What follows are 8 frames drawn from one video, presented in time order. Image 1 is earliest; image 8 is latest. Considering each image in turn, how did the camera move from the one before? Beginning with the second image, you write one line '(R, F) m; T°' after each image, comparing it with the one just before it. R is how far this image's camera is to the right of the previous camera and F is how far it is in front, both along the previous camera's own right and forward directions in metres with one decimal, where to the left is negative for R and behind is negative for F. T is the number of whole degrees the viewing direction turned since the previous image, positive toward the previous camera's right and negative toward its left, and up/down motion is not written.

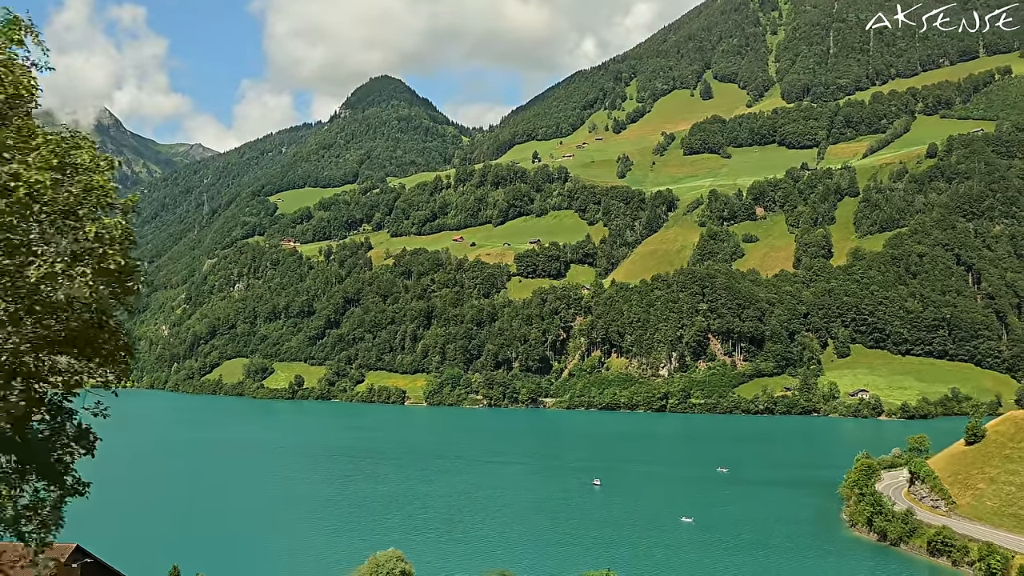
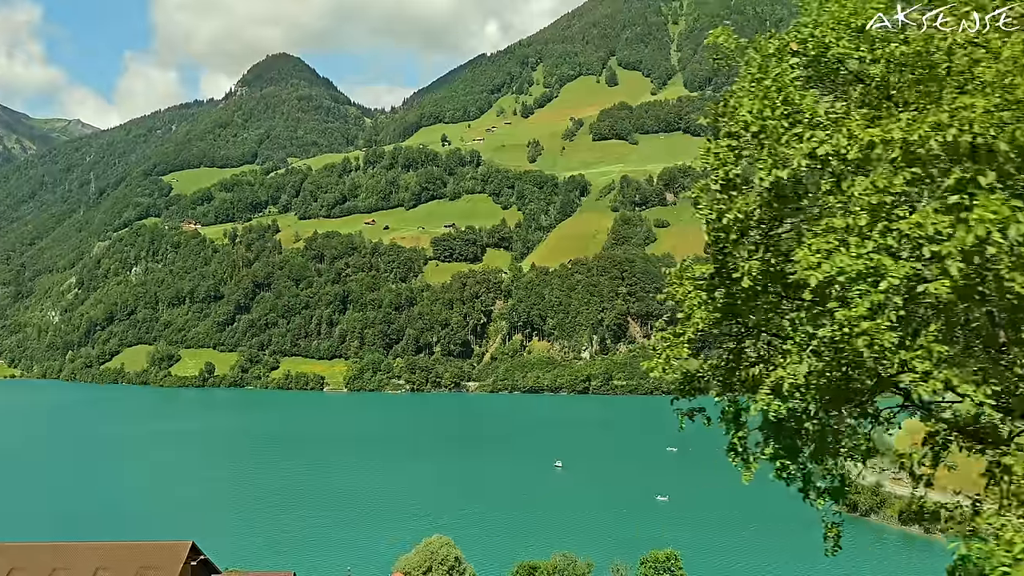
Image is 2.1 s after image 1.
(-9.1, +1.0) m; +7°
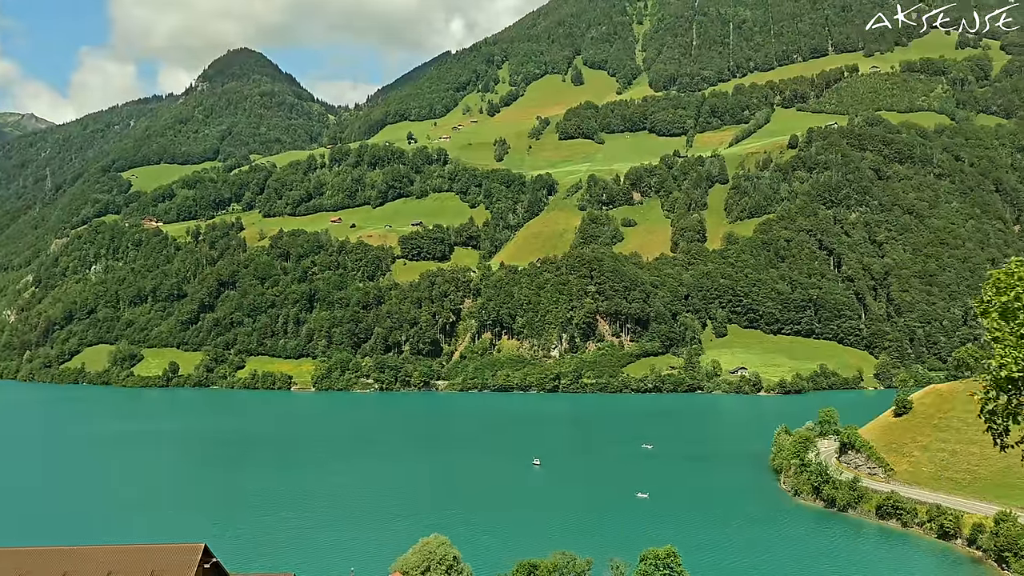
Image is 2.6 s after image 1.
(-2.1, 0.0) m; +2°
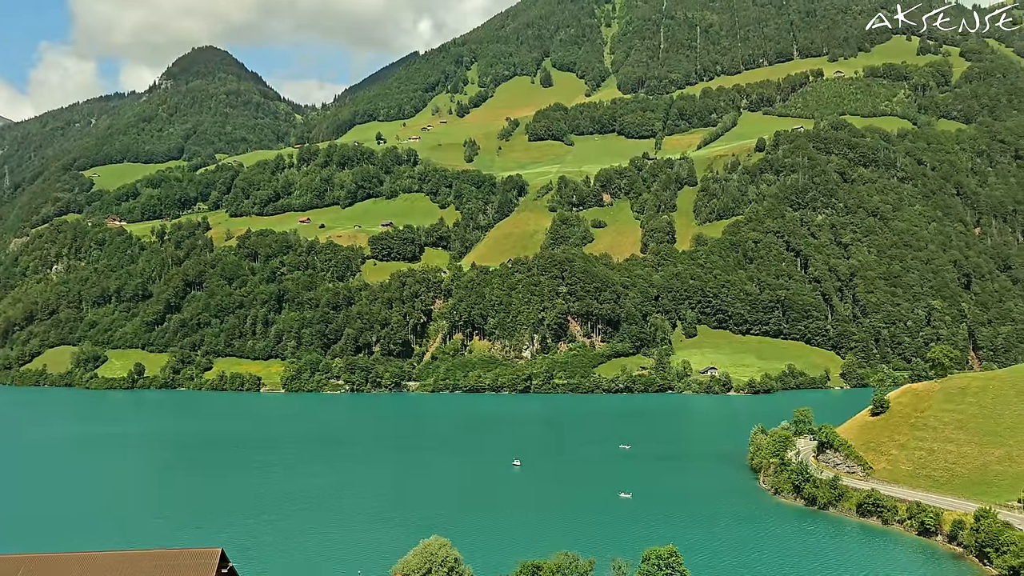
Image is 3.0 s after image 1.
(-1.8, +0.4) m; +2°
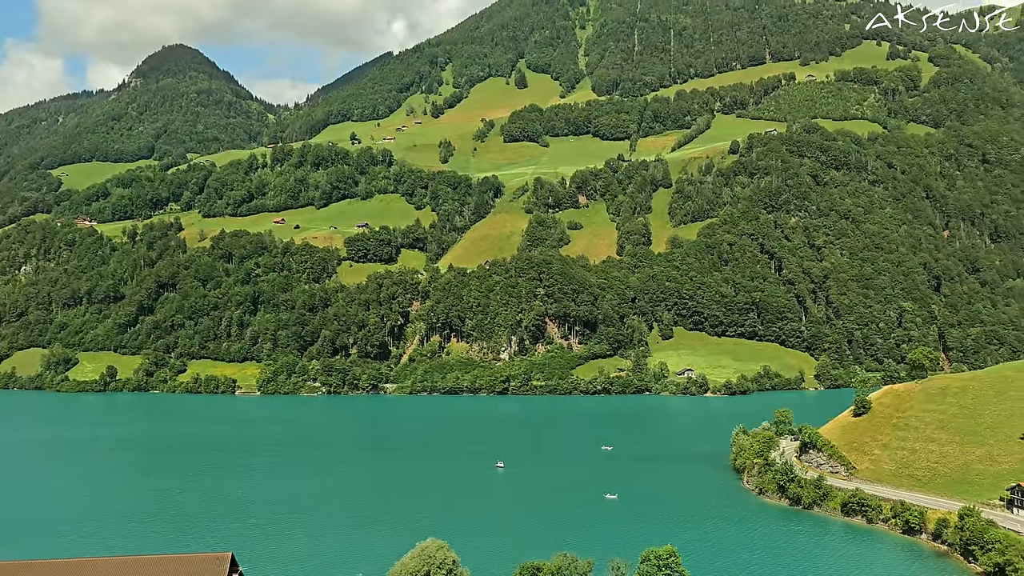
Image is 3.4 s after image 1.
(-1.8, -0.3) m; +2°
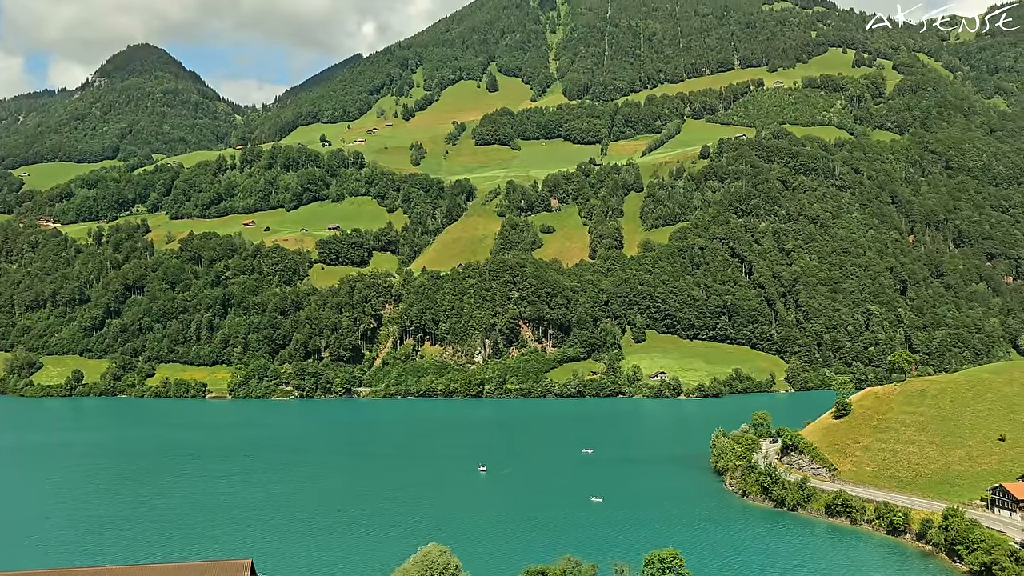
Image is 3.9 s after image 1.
(-2.0, +0.1) m; +2°
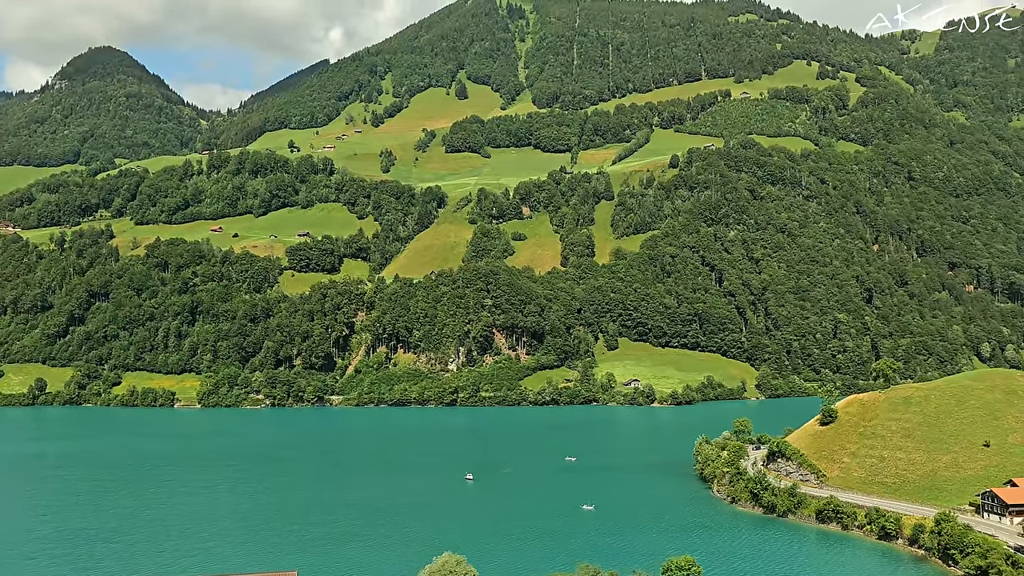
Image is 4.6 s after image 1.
(-3.1, -0.1) m; +2°
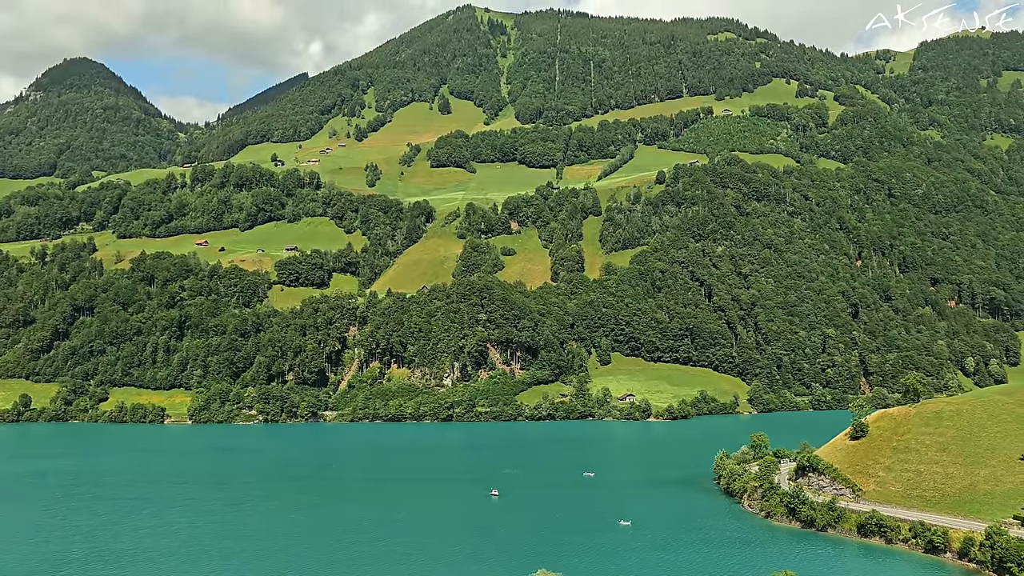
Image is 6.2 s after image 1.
(-7.7, -0.8) m; +1°
